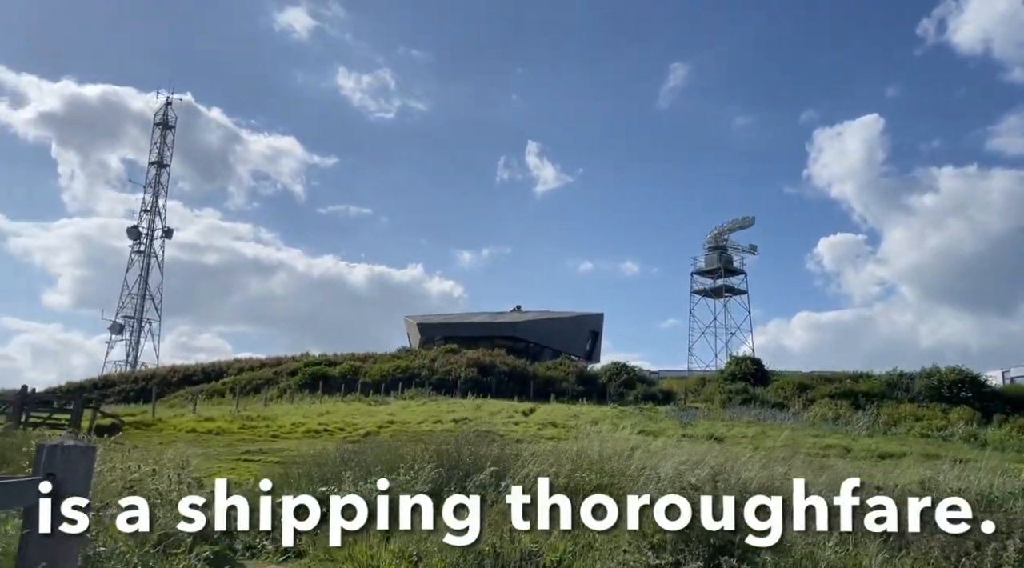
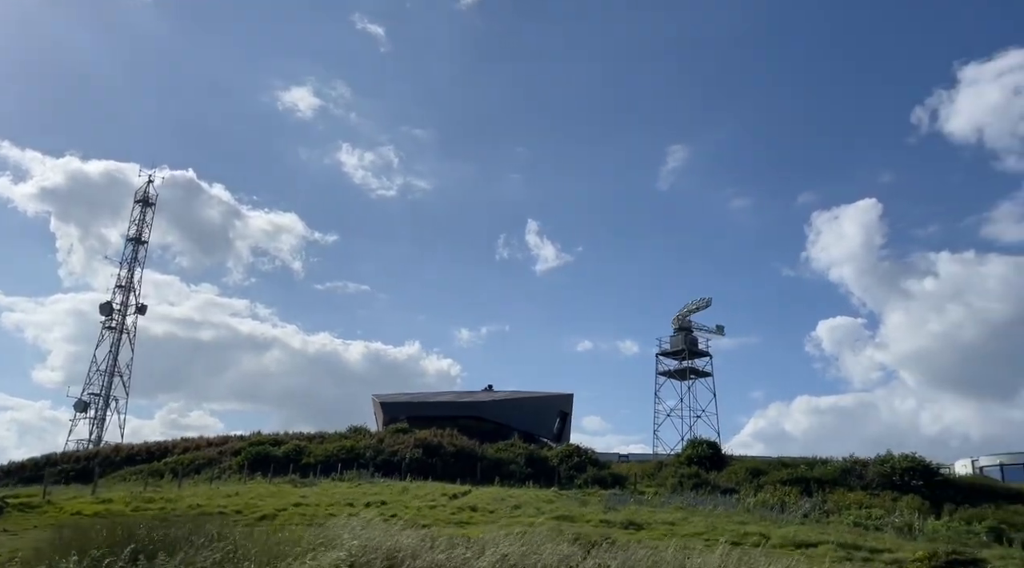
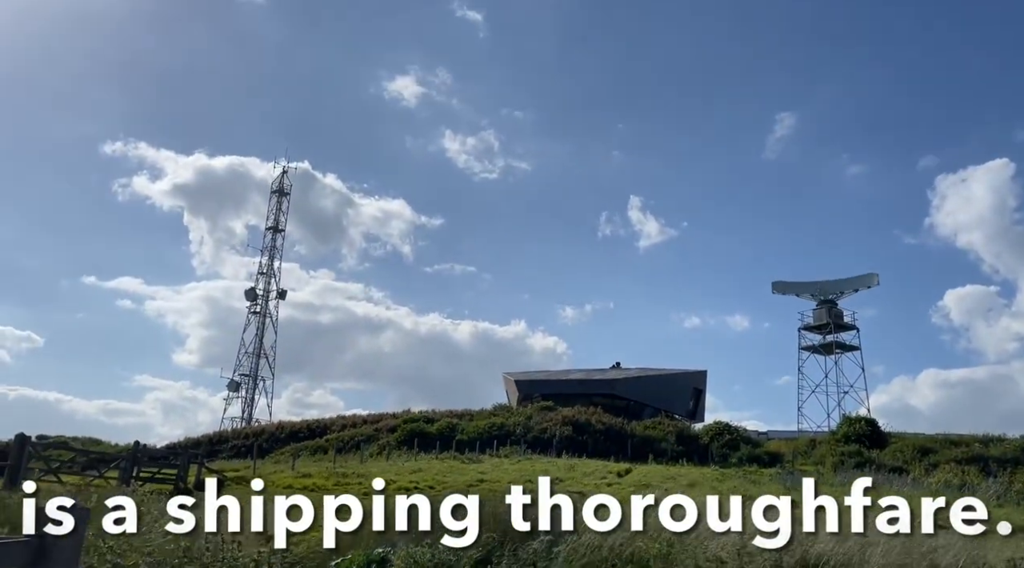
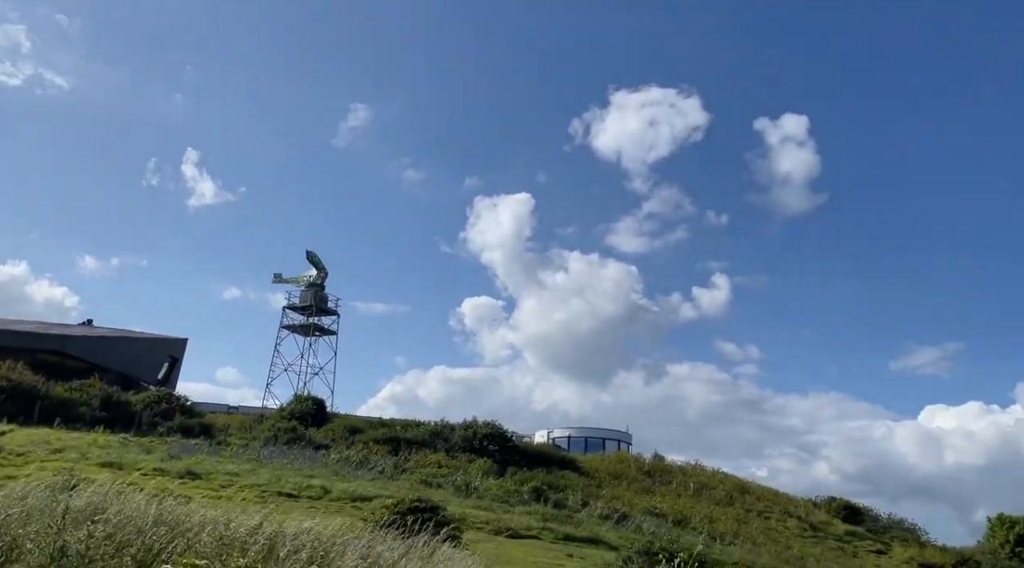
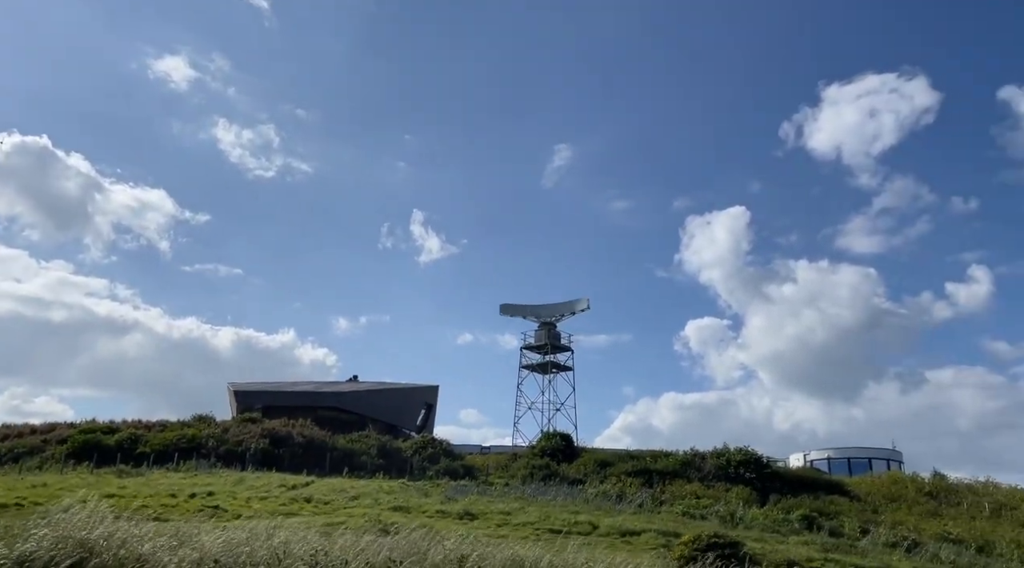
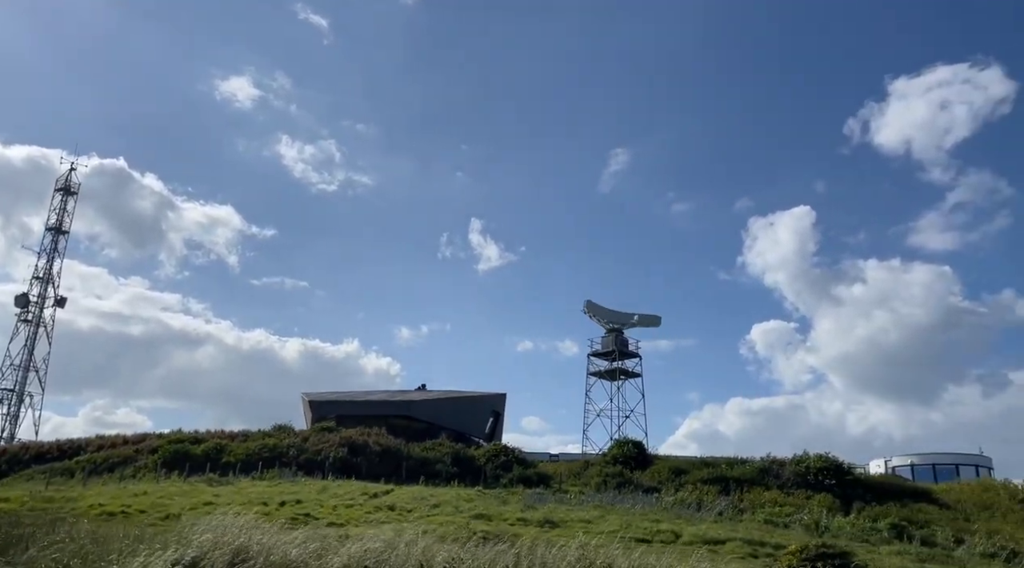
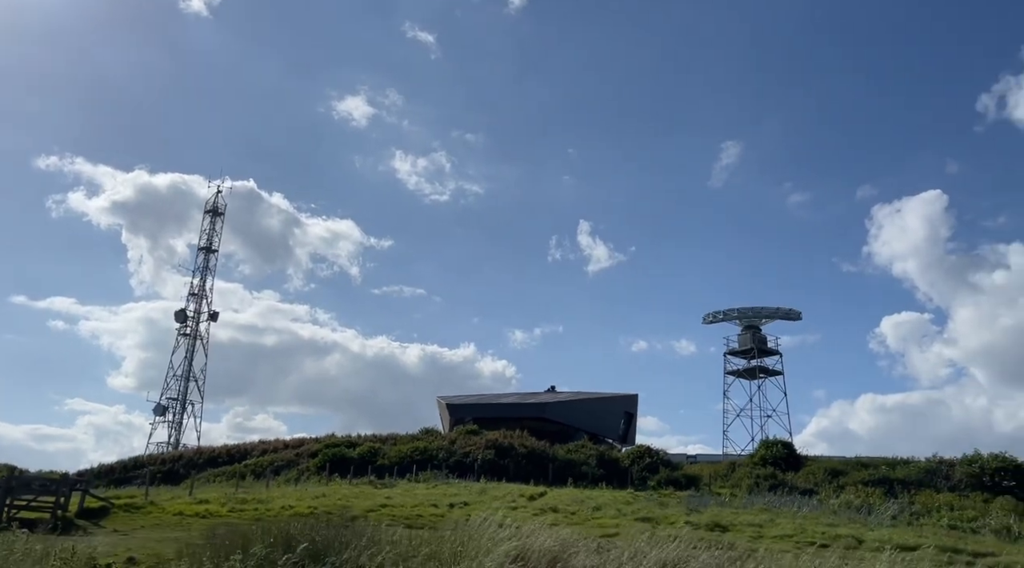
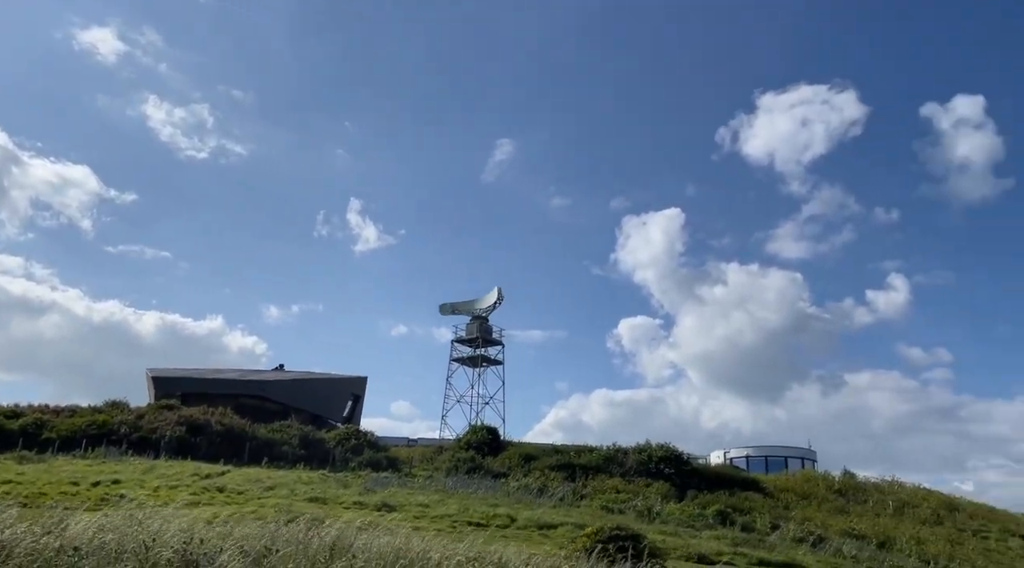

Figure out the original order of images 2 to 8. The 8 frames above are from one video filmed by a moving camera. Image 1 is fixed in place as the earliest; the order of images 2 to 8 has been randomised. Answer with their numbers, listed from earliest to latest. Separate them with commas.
3, 7, 2, 6, 5, 8, 4
